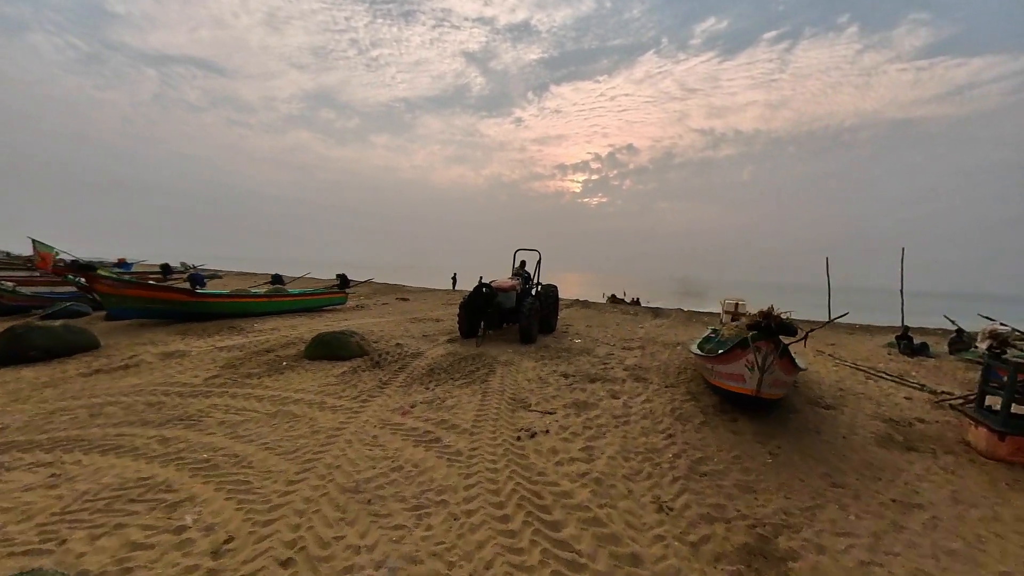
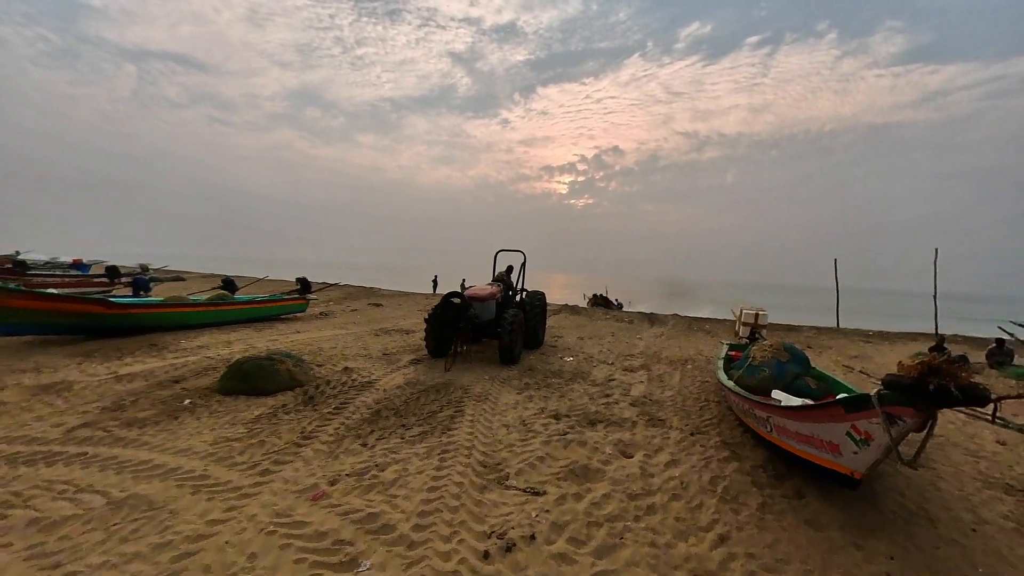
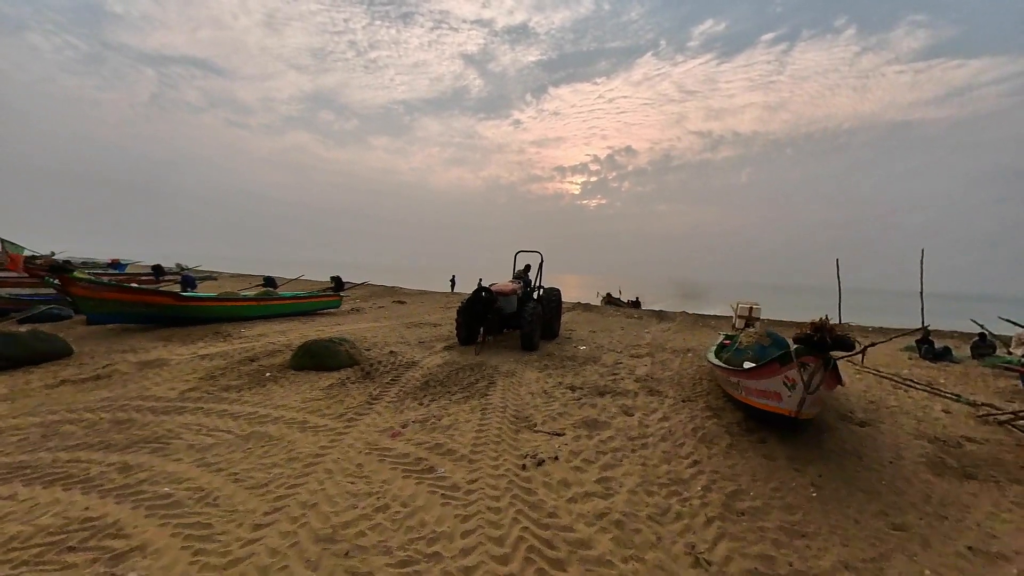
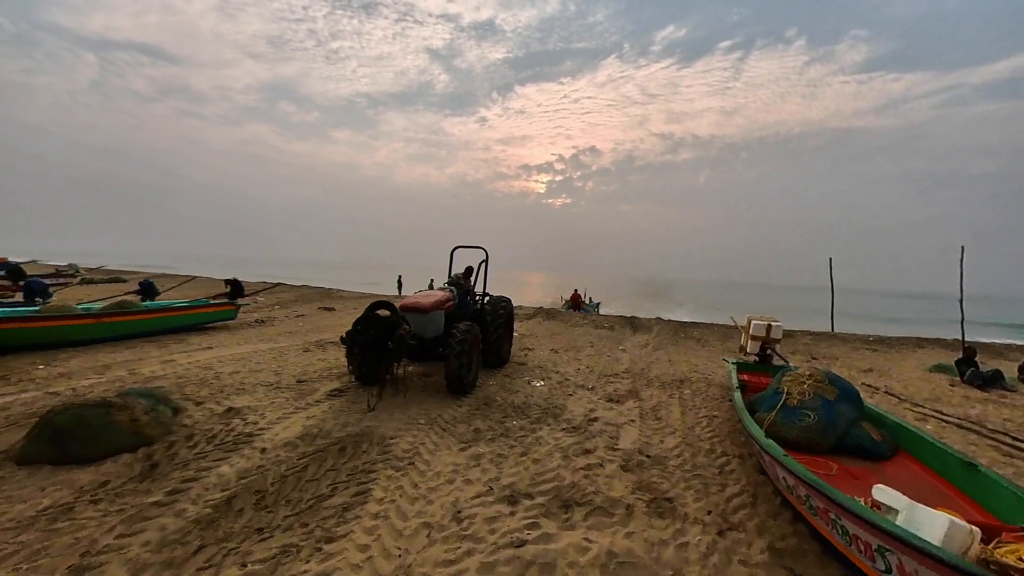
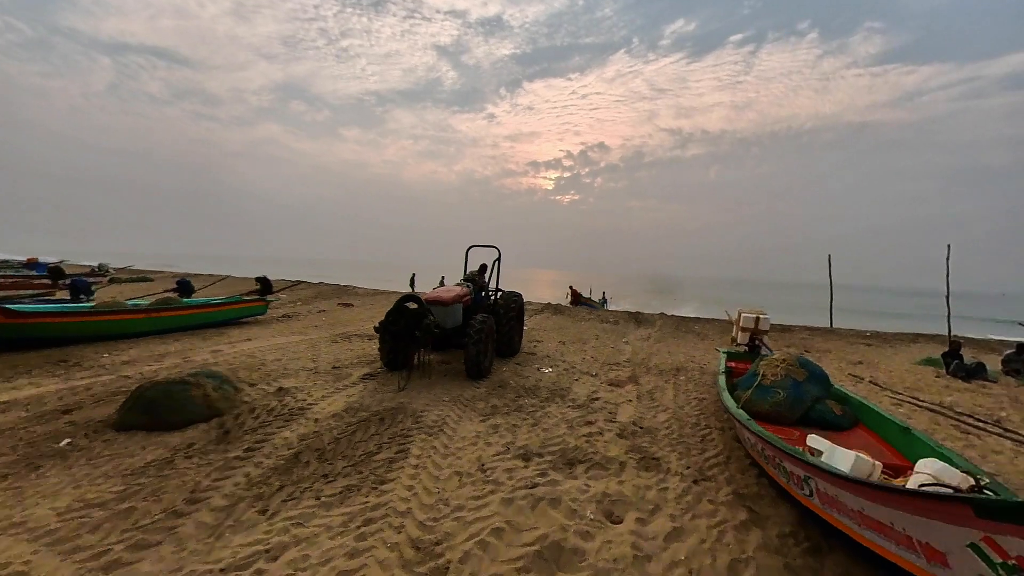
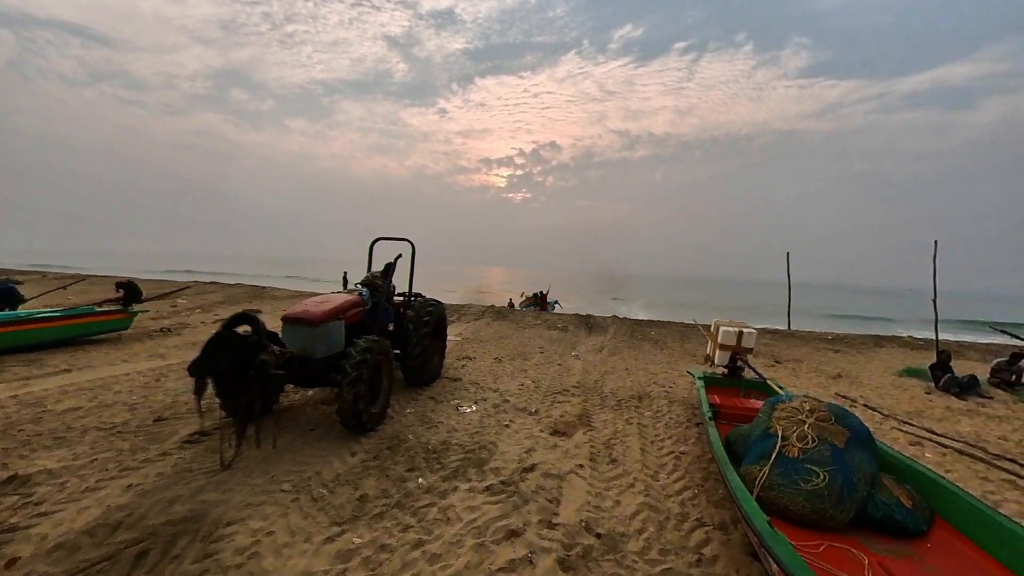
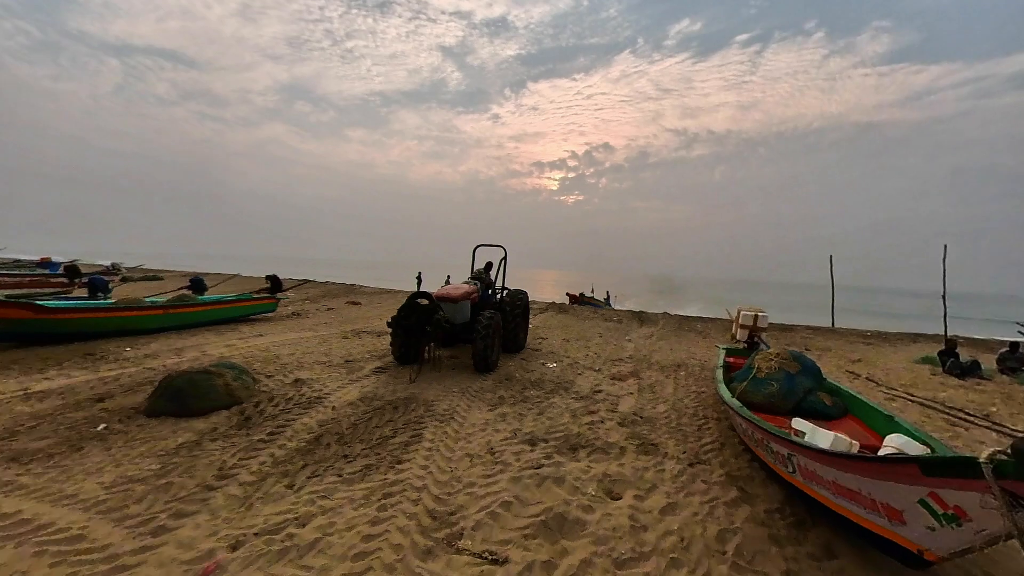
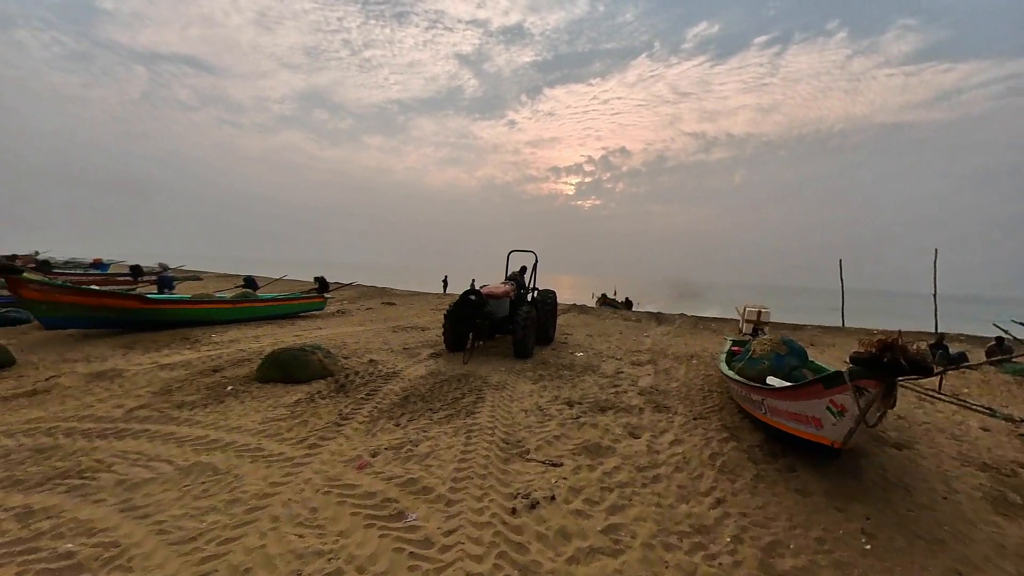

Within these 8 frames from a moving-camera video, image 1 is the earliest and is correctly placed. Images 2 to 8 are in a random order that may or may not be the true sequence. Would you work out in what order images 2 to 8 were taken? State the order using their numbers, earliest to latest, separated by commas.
3, 8, 2, 7, 5, 4, 6
